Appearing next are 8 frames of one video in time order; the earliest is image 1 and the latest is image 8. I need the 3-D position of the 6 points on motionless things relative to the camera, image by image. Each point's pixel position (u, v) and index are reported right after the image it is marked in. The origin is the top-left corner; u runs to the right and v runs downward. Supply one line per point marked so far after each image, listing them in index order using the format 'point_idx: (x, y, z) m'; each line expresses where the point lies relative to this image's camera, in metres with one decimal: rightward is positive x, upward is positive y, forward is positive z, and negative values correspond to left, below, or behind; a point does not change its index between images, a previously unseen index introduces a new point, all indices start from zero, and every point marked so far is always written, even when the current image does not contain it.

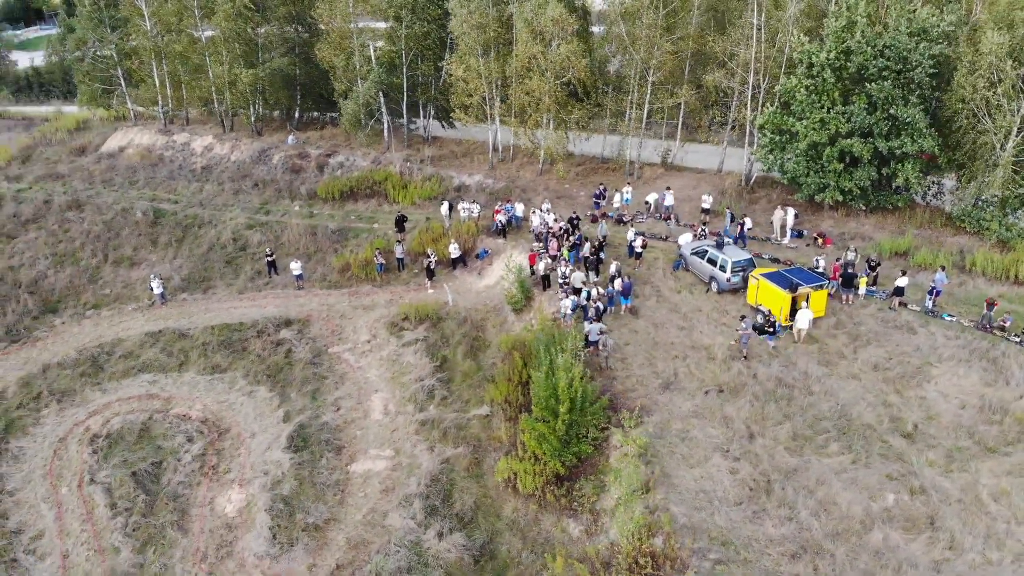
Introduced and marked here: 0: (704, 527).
0: (+3.2, -3.9, +14.0) m
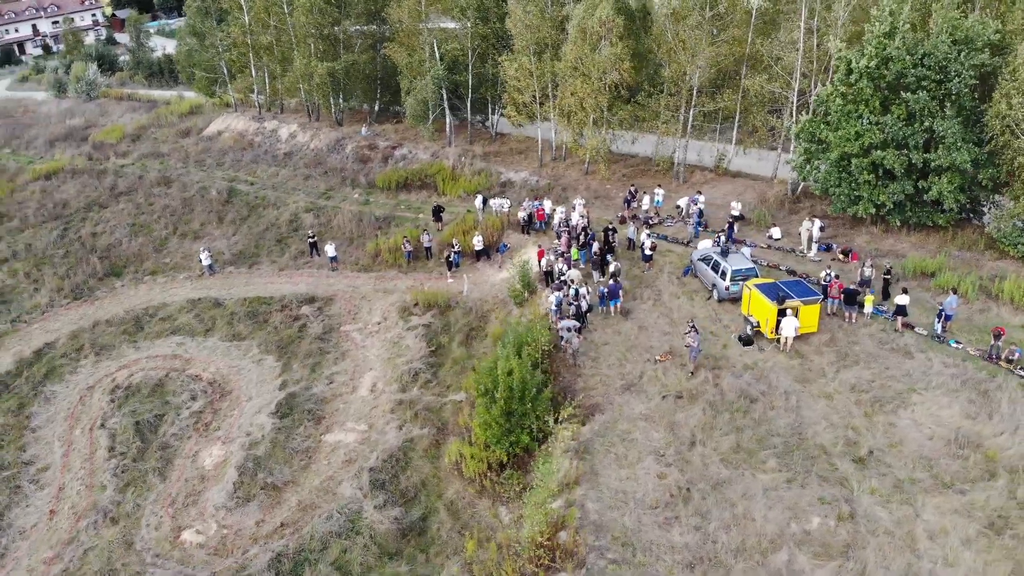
0: (+1.7, -3.9, +14.1) m
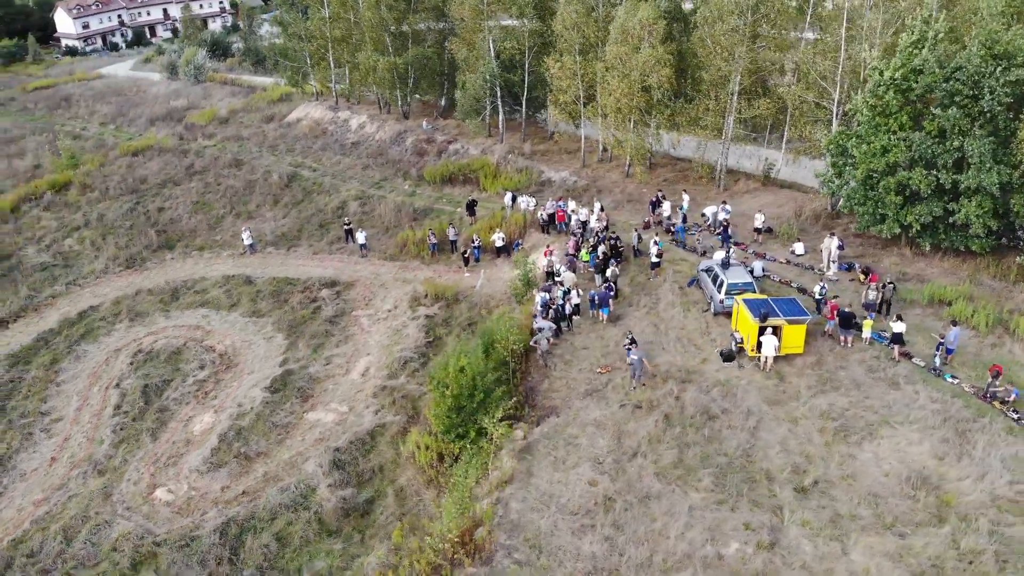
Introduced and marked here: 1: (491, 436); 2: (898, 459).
0: (+0.3, -3.9, +14.1) m
1: (-0.2, -2.9, +16.0) m
2: (+6.8, -3.0, +15.0) m
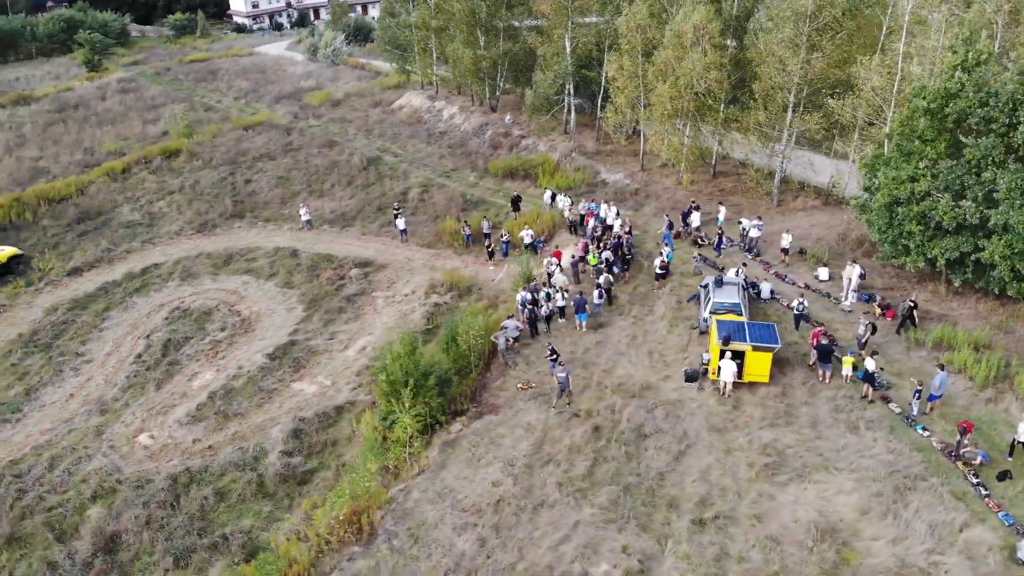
0: (-1.7, -3.8, +14.4) m
1: (-1.6, -2.8, +16.3) m
2: (+5.0, -3.5, +14.0) m
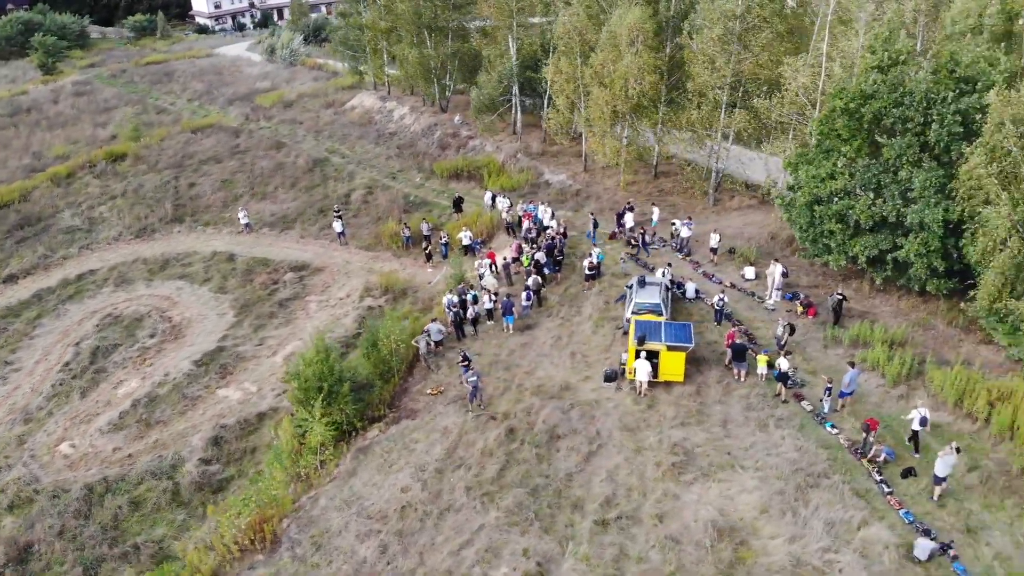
0: (-3.2, -3.9, +14.3) m
1: (-3.2, -2.9, +16.3) m
2: (+3.4, -3.6, +14.0) m
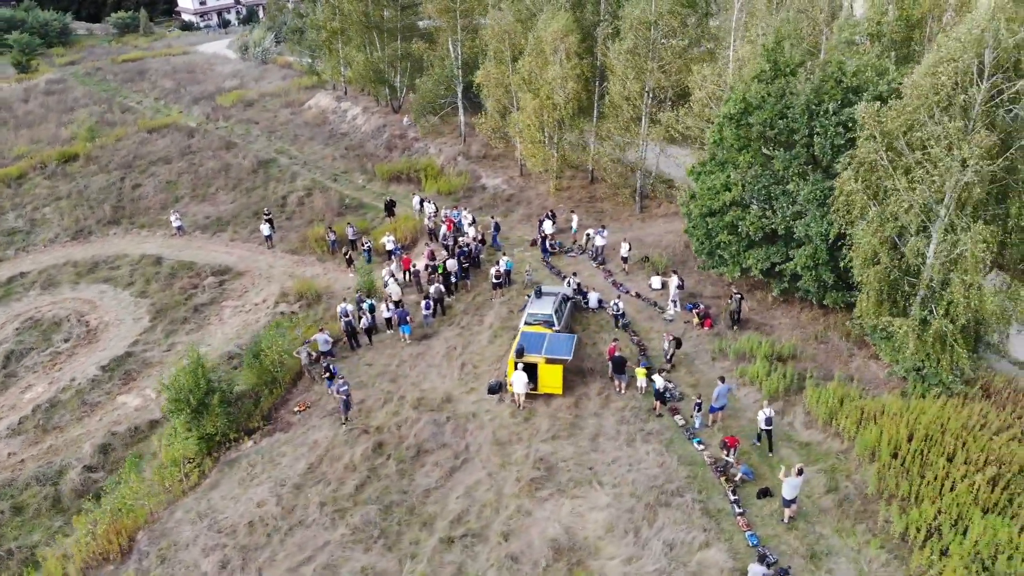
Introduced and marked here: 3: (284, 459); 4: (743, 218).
0: (-5.7, -4.2, +14.4) m
1: (-5.7, -3.1, +16.3) m
2: (+0.9, -3.8, +13.9) m
3: (-4.2, -3.2, +15.8) m
4: (+4.8, +1.5, +17.9) m
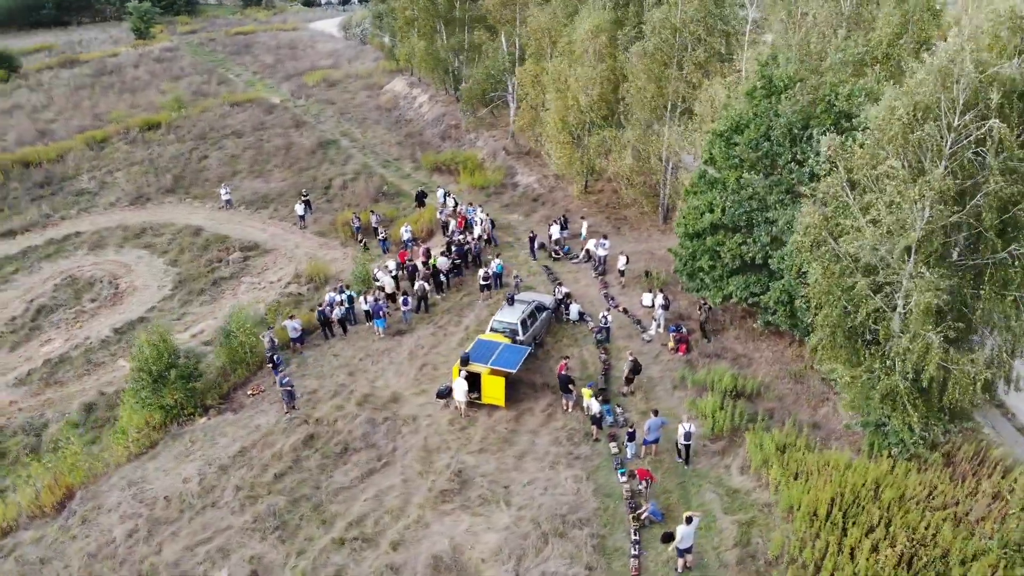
0: (-7.3, -3.8, +15.3) m
1: (-6.9, -2.7, +17.1) m
2: (-0.9, -4.1, +13.7) m
3: (-5.5, -2.9, +16.4) m
4: (+4.1, +0.9, +17.0) m
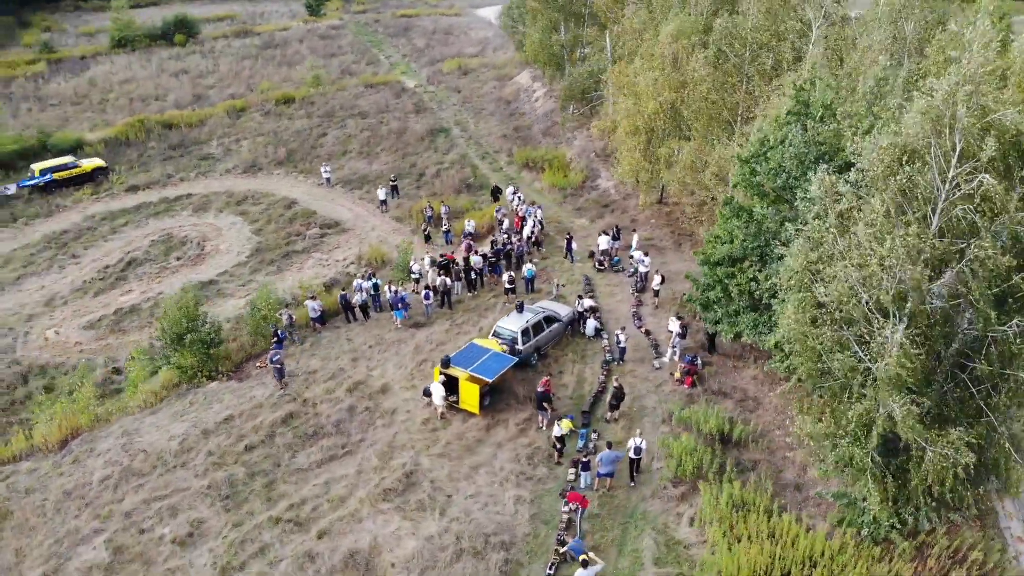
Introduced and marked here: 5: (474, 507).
0: (-8.0, -3.0, +16.7) m
1: (-7.1, -2.0, +18.4) m
2: (-2.1, -4.1, +13.8) m
3: (-5.9, -2.4, +17.4) m
4: (+3.9, +0.3, +15.8) m
5: (-0.6, -3.7, +14.4) m
